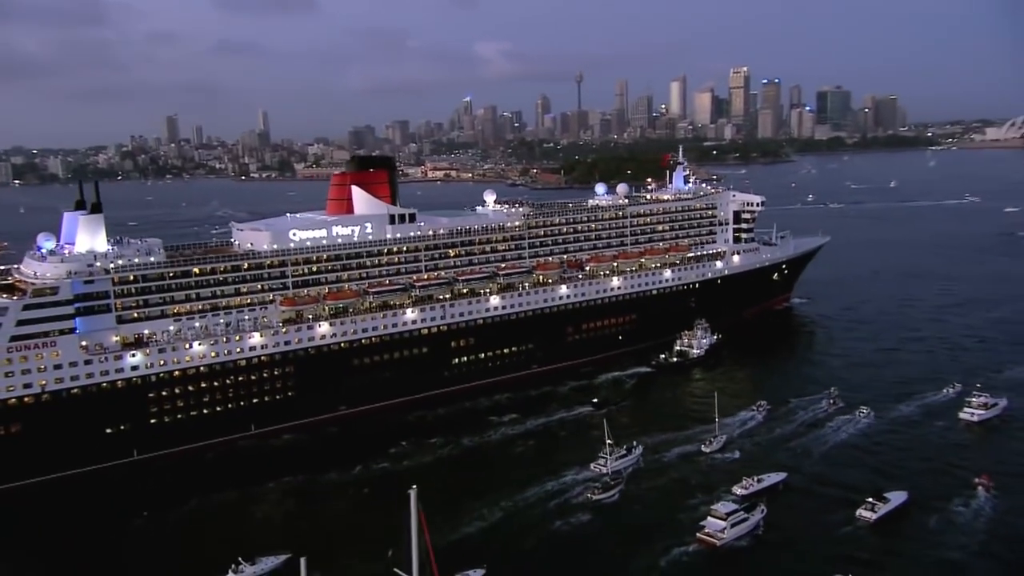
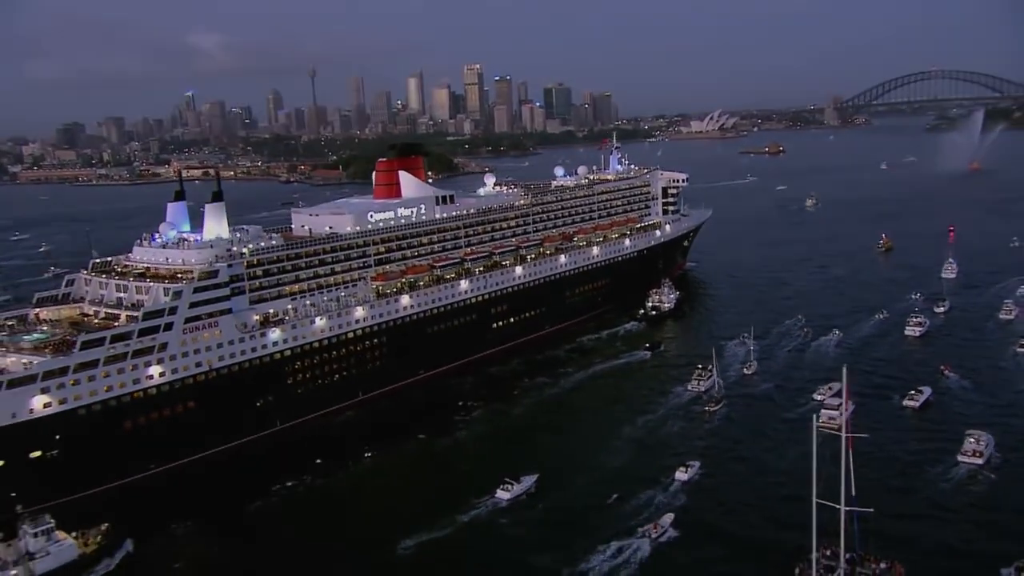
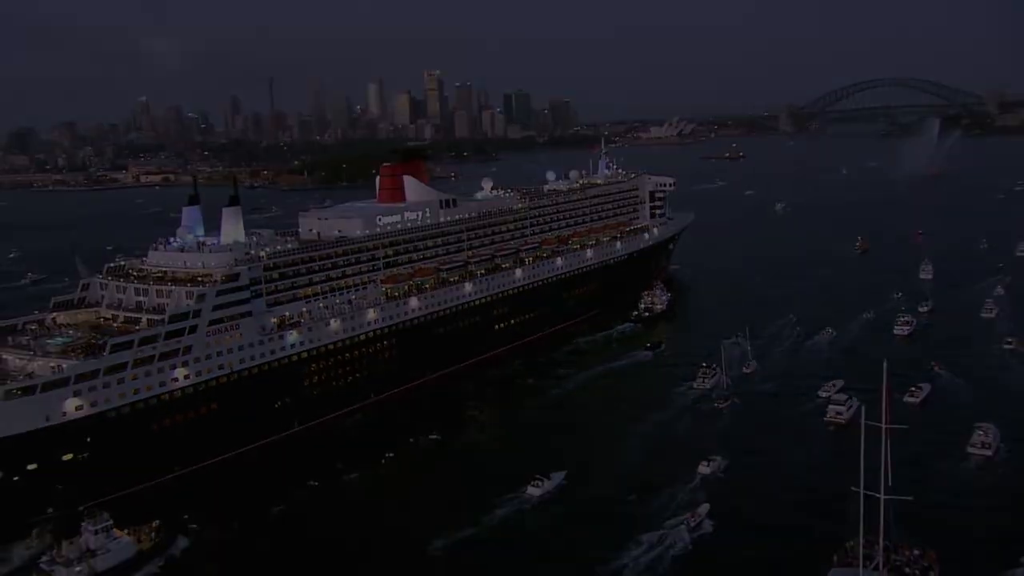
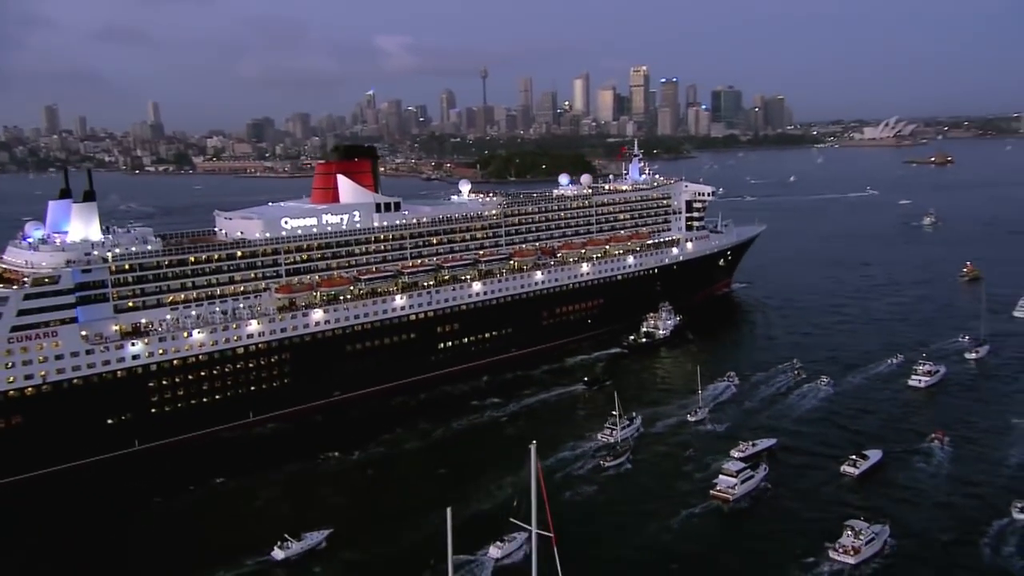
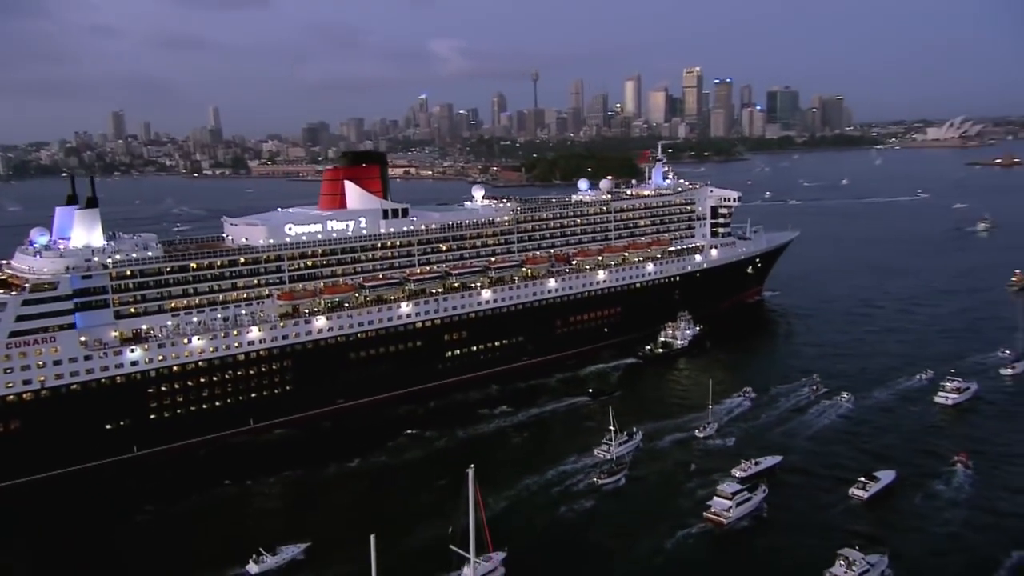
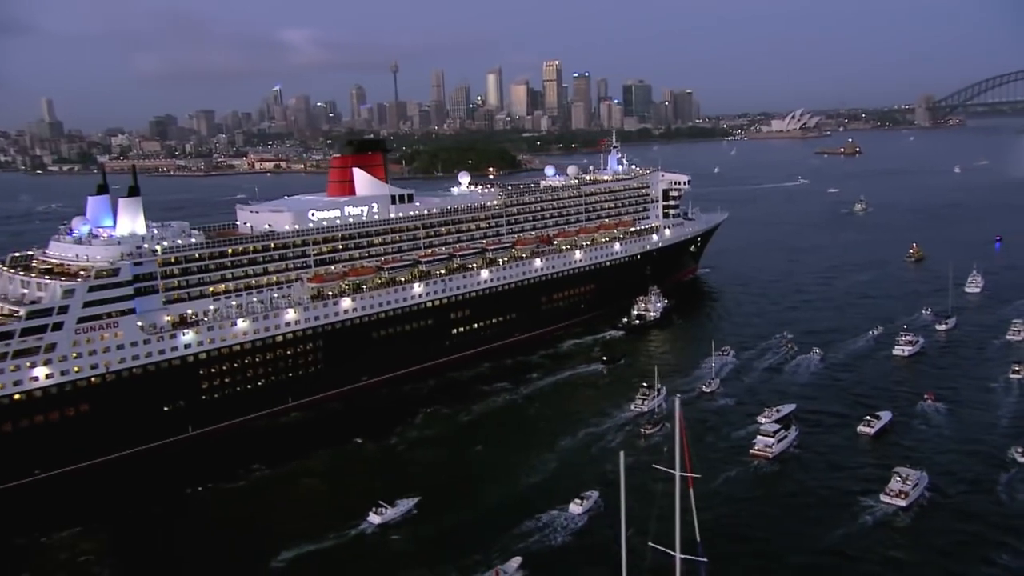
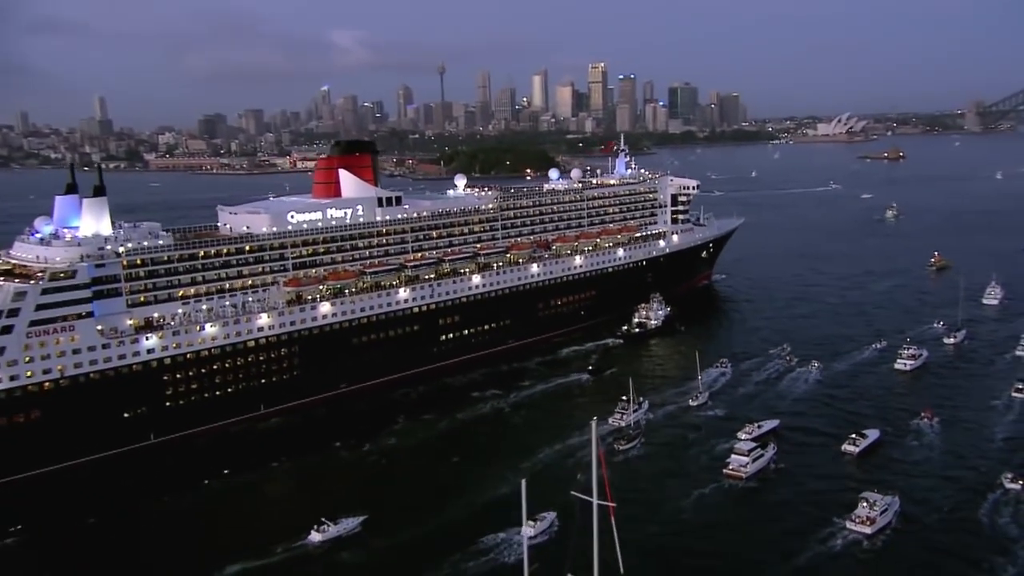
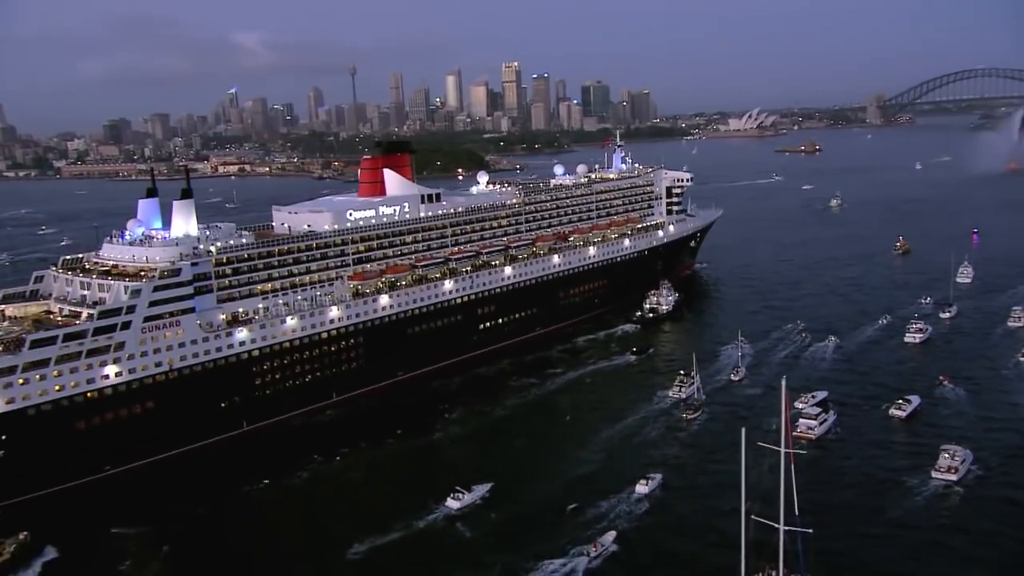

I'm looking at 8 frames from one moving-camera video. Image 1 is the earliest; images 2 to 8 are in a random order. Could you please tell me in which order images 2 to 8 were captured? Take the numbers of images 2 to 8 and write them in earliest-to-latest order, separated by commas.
5, 4, 7, 6, 8, 2, 3
